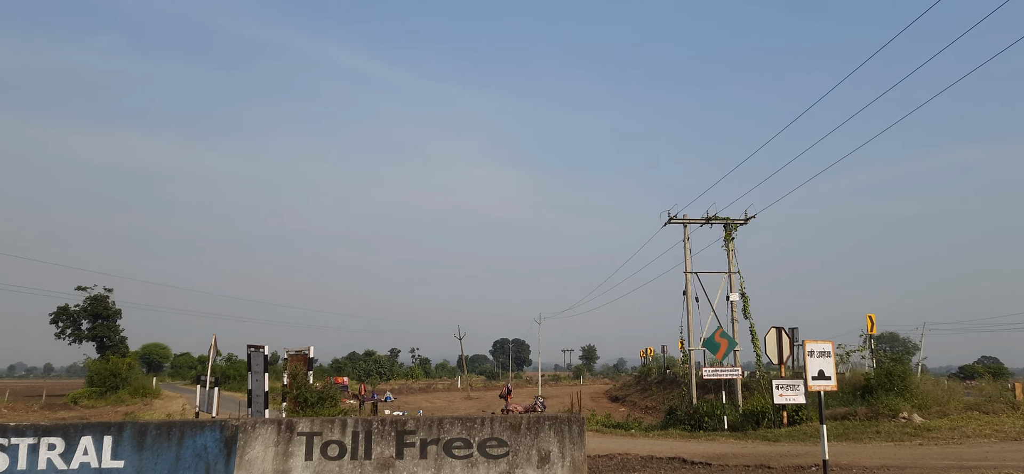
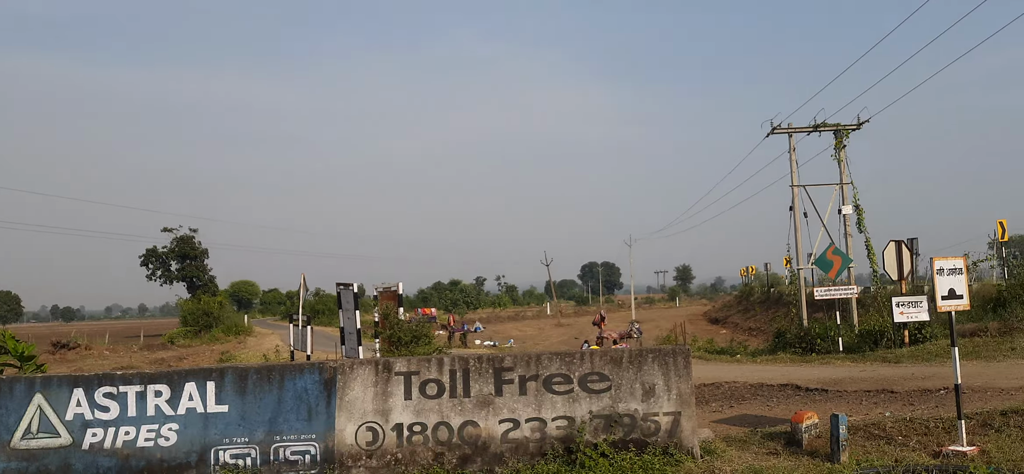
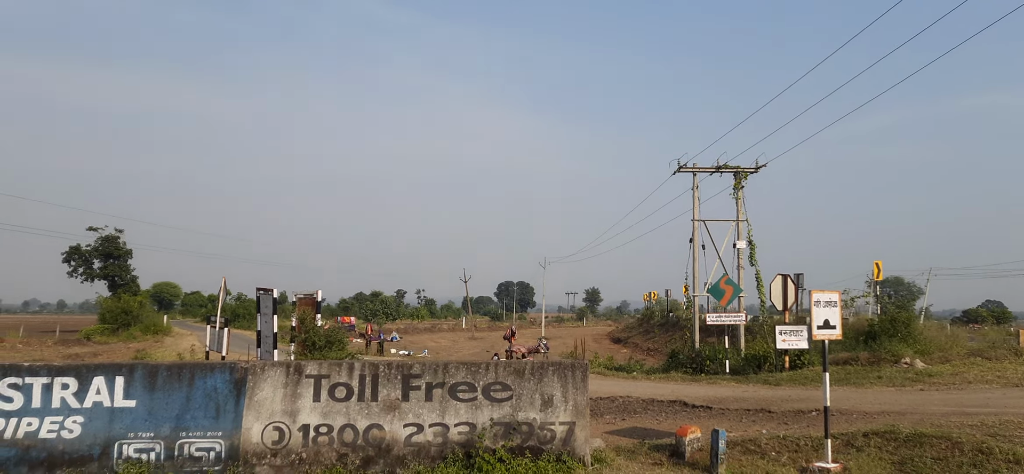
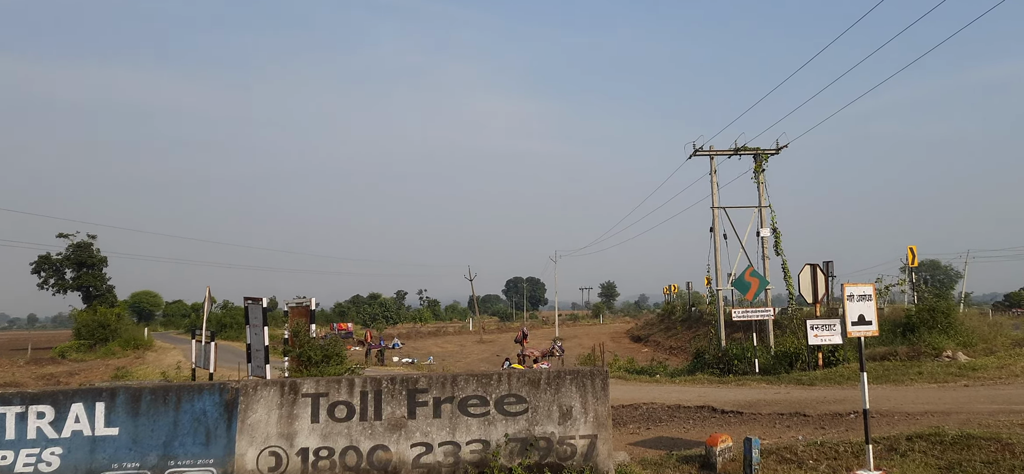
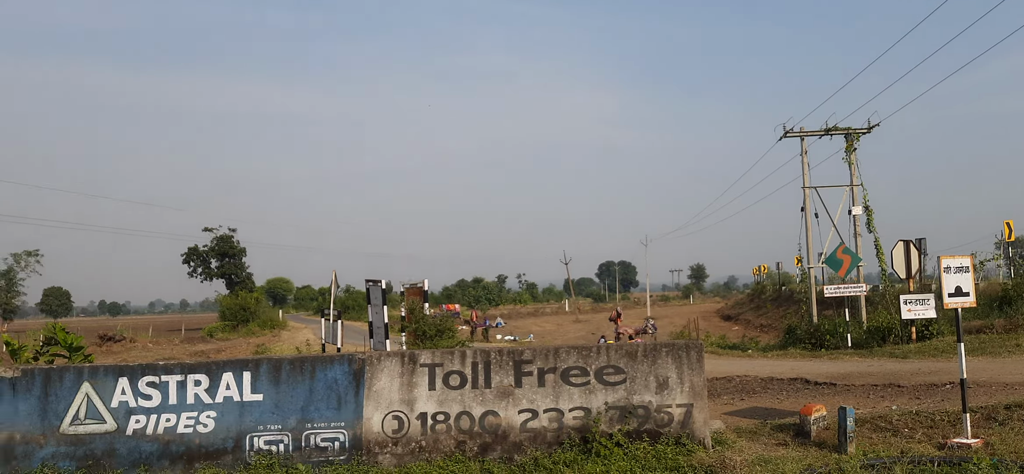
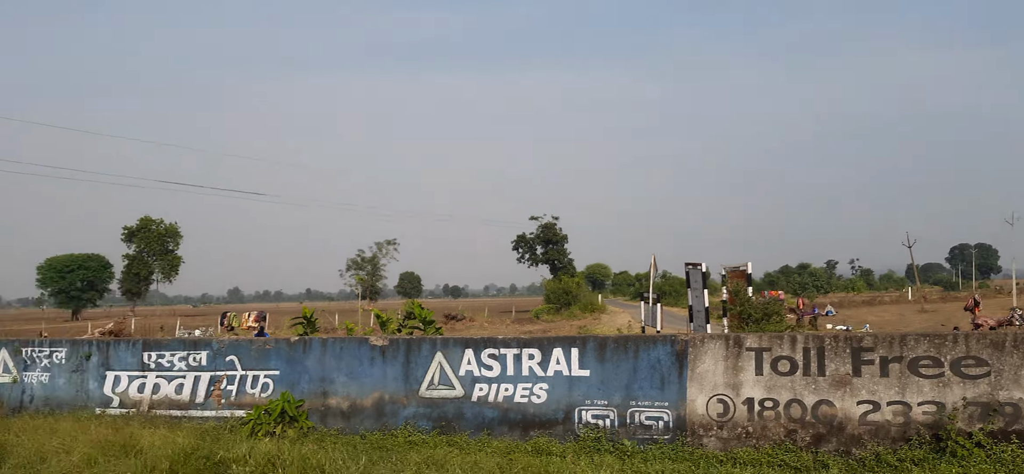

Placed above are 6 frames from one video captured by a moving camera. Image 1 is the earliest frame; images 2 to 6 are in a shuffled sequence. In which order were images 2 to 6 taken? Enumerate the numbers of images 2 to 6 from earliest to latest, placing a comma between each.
3, 4, 2, 5, 6
